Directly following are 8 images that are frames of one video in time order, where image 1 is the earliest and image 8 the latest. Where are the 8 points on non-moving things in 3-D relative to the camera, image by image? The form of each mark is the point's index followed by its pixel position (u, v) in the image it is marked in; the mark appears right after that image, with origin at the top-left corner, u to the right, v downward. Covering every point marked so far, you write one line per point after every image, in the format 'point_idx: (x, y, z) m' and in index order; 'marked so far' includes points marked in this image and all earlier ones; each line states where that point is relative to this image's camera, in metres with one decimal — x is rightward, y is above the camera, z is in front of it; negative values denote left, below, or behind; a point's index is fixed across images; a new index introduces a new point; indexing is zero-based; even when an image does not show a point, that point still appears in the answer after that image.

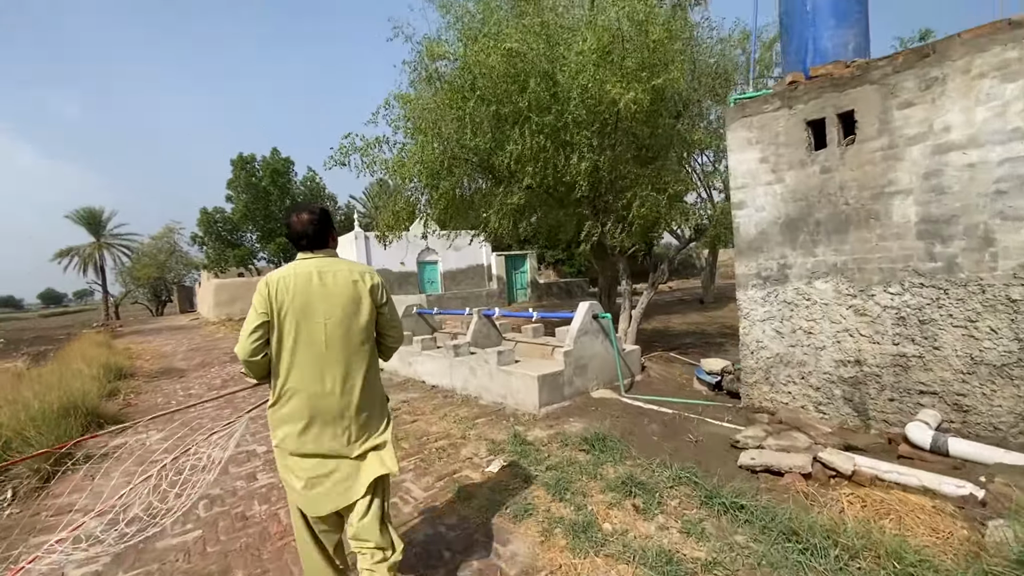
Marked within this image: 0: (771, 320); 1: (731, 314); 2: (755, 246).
0: (+2.8, -0.3, +6.8) m
1: (+5.9, -0.7, +17.5) m
2: (+2.7, +0.5, +7.0) m
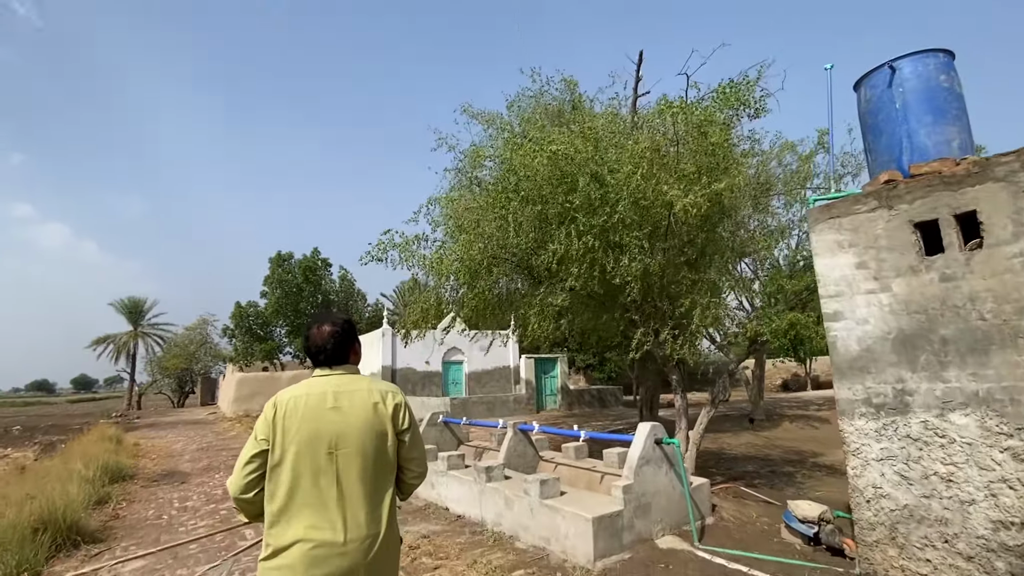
0: (+3.3, -1.5, +5.5) m
1: (+6.8, -3.7, +15.9) m
2: (+3.2, -0.7, +5.9) m
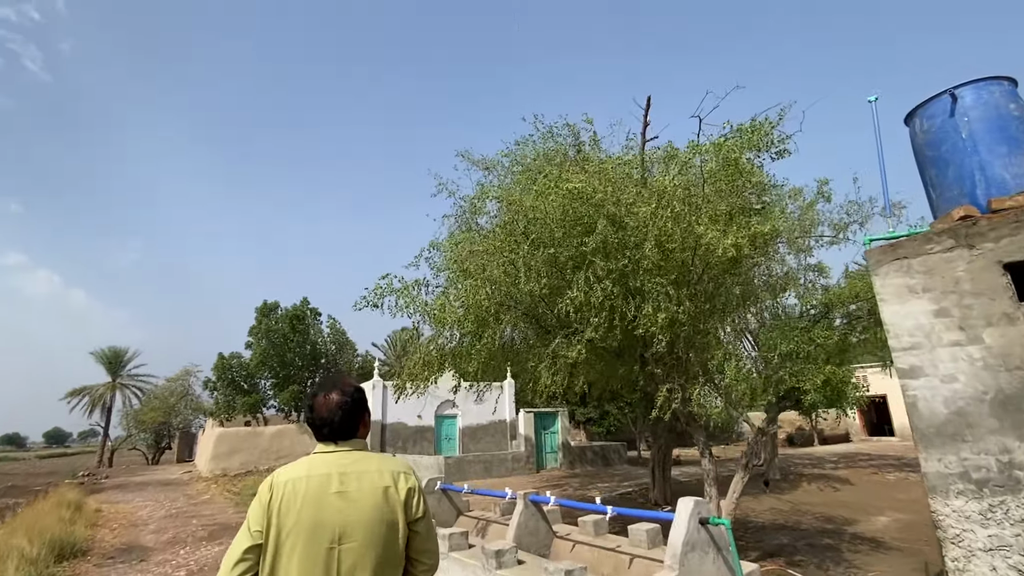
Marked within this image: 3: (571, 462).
0: (+3.4, -1.8, +4.5) m
1: (+6.8, -4.9, +14.7) m
2: (+3.3, -1.1, +4.9) m
3: (+1.7, -5.1, +18.9) m
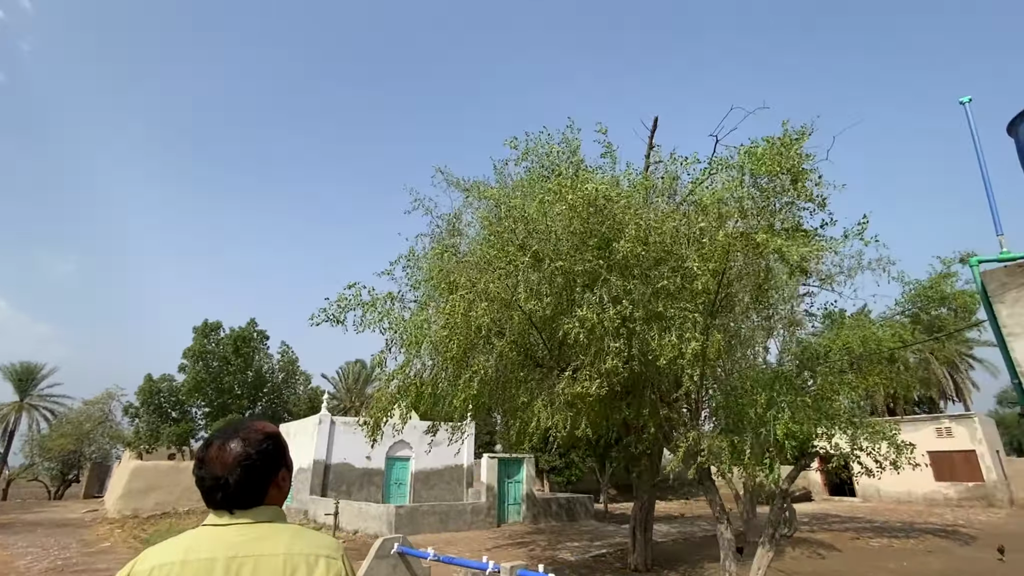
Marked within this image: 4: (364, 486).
0: (+3.6, -2.0, +3.2) m
1: (+6.0, -5.8, +13.4) m
2: (+3.5, -1.3, +3.6) m
3: (+0.6, -6.1, +17.2) m
4: (-4.4, -5.9, +19.2) m
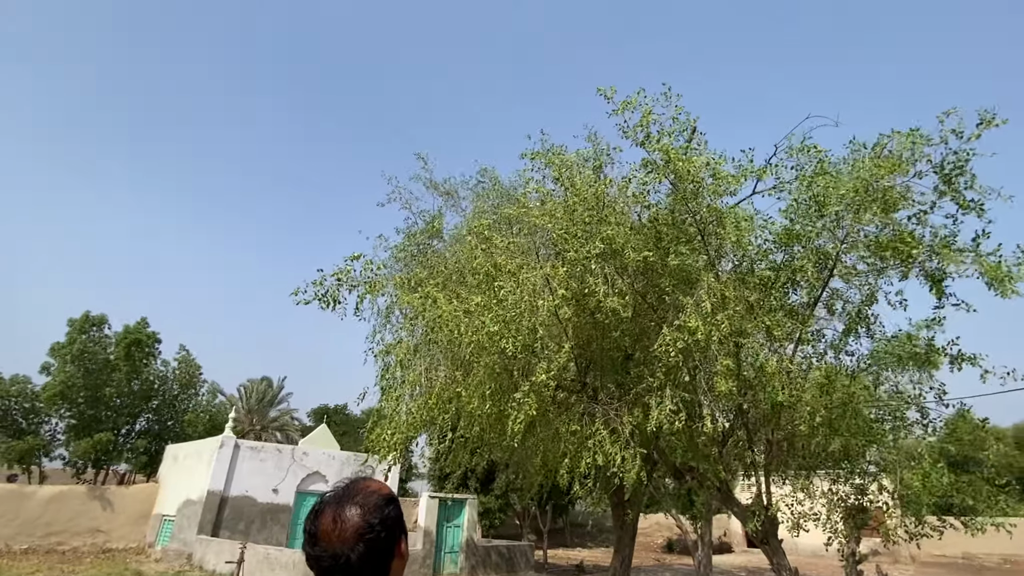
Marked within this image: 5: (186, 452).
0: (+4.7, -2.0, +1.9) m
1: (+5.0, -6.5, +12.1) m
2: (+4.6, -1.3, +2.3) m
3: (-0.9, -6.5, +14.9) m
4: (-6.2, -5.9, +16.1) m
5: (-8.8, -4.5, +17.4) m
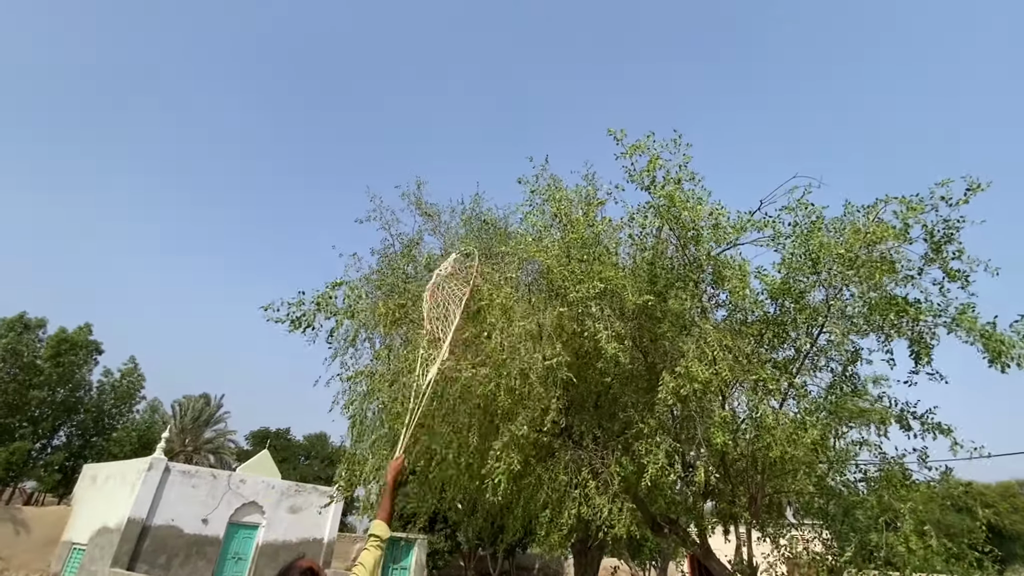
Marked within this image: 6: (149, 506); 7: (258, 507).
0: (+4.9, -2.4, +1.5) m
1: (+4.1, -7.4, +11.5) m
2: (+4.8, -1.7, +2.0) m
3: (-2.0, -7.0, +13.9) m
4: (-7.3, -6.2, +14.6) m
5: (-10.0, -4.6, +15.9) m
6: (-8.1, -4.9, +14.3) m
7: (-6.2, -5.4, +15.7) m
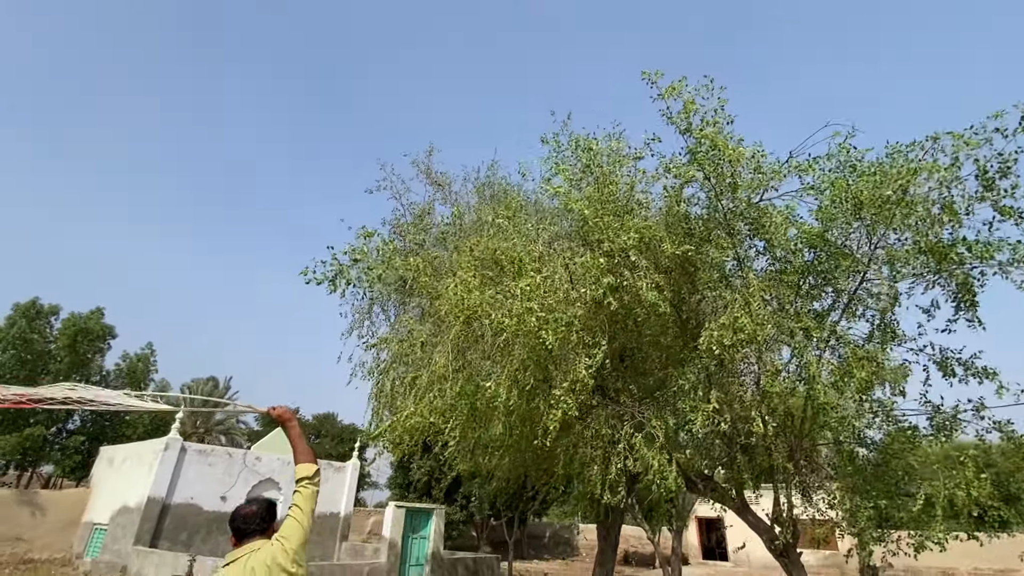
0: (+5.2, -2.0, +1.7) m
1: (+4.5, -6.7, +11.8) m
2: (+5.1, -1.3, +2.1) m
3: (-1.6, -6.4, +14.1) m
4: (-6.9, -5.7, +14.8) m
5: (-9.7, -4.1, +16.0) m
6: (-7.8, -4.4, +14.5) m
7: (-5.9, -4.8, +15.9) m
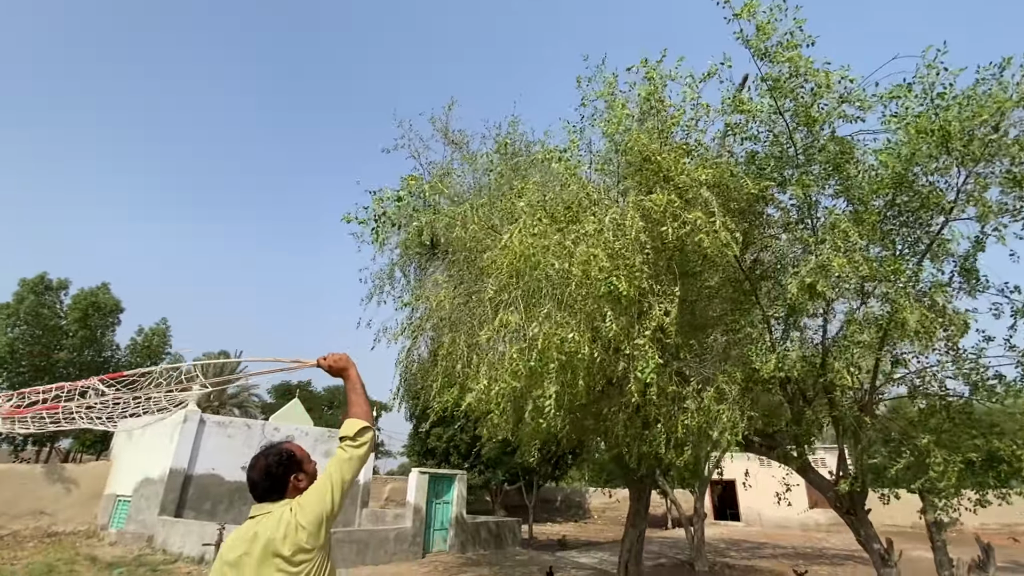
0: (+5.6, -1.7, +1.6) m
1: (+5.0, -5.9, +11.9) m
2: (+5.5, -1.0, +2.0) m
3: (-1.1, -5.7, +14.2) m
4: (-6.4, -5.0, +14.9) m
5: (-9.2, -3.5, +16.0) m
6: (-7.3, -3.8, +14.5) m
7: (-5.4, -4.1, +16.0) m
